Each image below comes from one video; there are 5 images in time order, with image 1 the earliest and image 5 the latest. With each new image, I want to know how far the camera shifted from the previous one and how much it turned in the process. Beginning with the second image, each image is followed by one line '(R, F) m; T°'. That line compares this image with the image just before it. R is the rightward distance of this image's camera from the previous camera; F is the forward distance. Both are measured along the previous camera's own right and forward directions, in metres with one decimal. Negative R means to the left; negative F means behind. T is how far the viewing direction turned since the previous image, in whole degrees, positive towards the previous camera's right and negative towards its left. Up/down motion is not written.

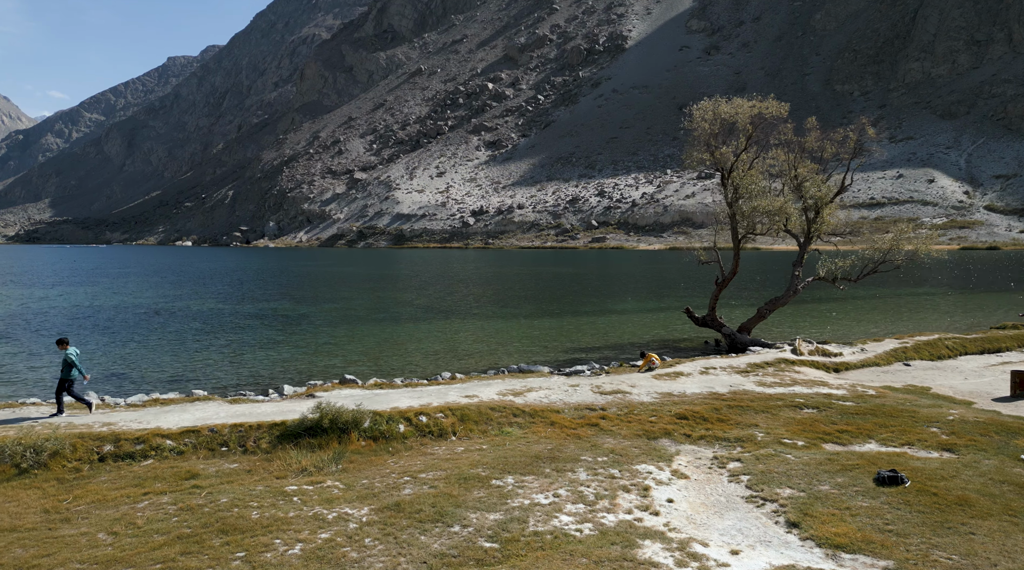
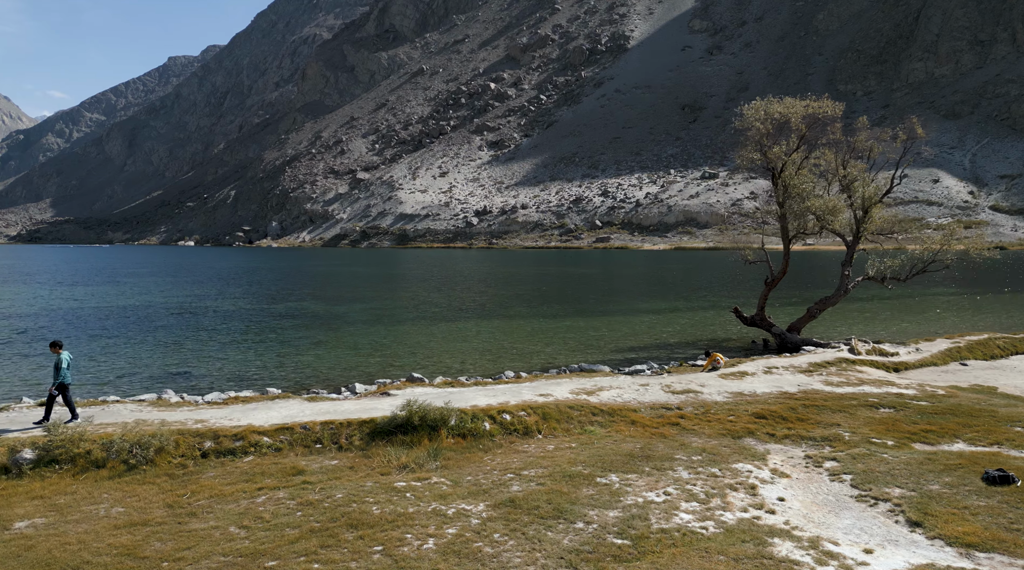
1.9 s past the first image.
(-1.8, -0.1) m; -2°
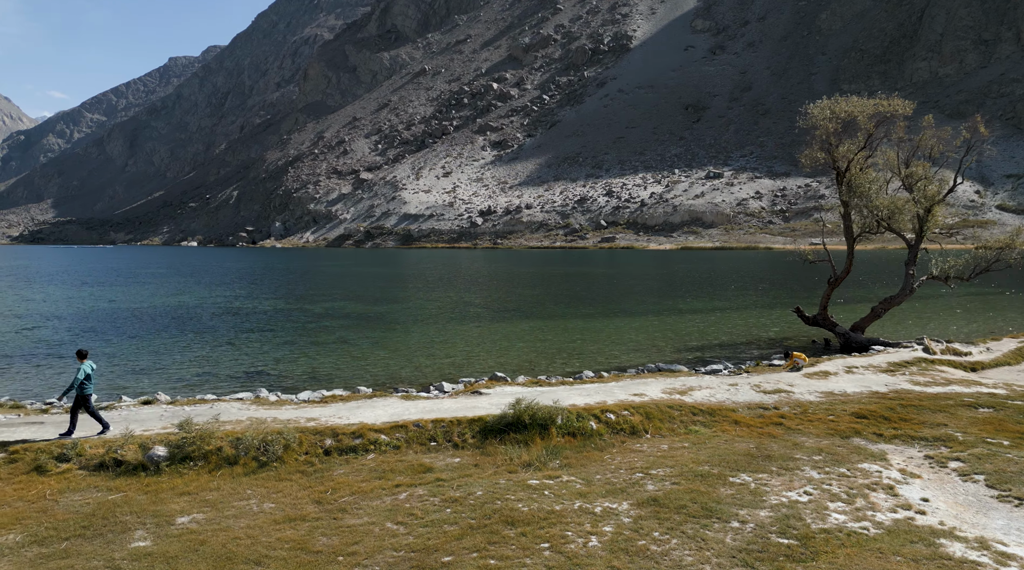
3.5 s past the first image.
(-2.3, -0.1) m; -2°
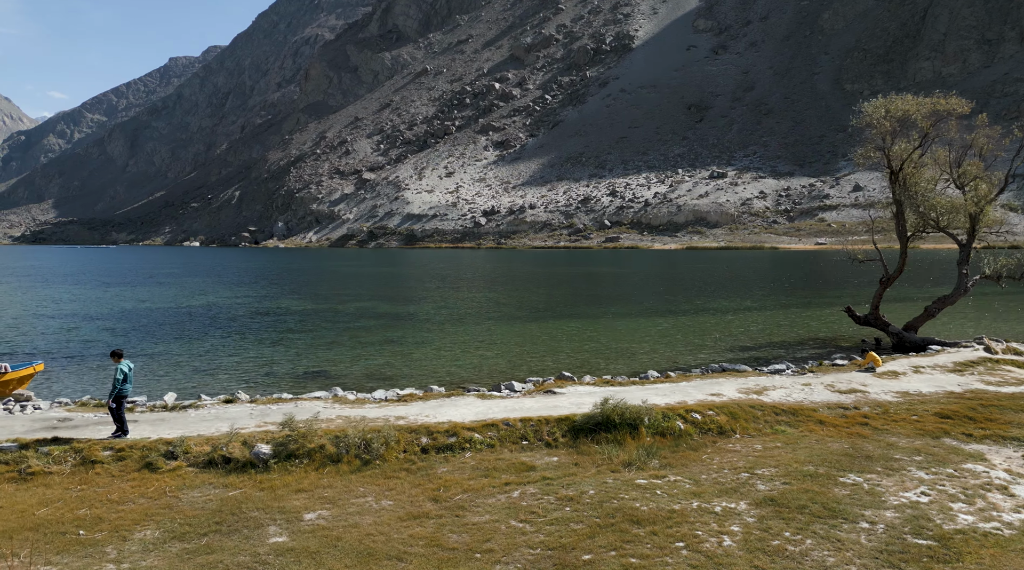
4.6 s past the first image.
(-1.9, -0.1) m; -2°
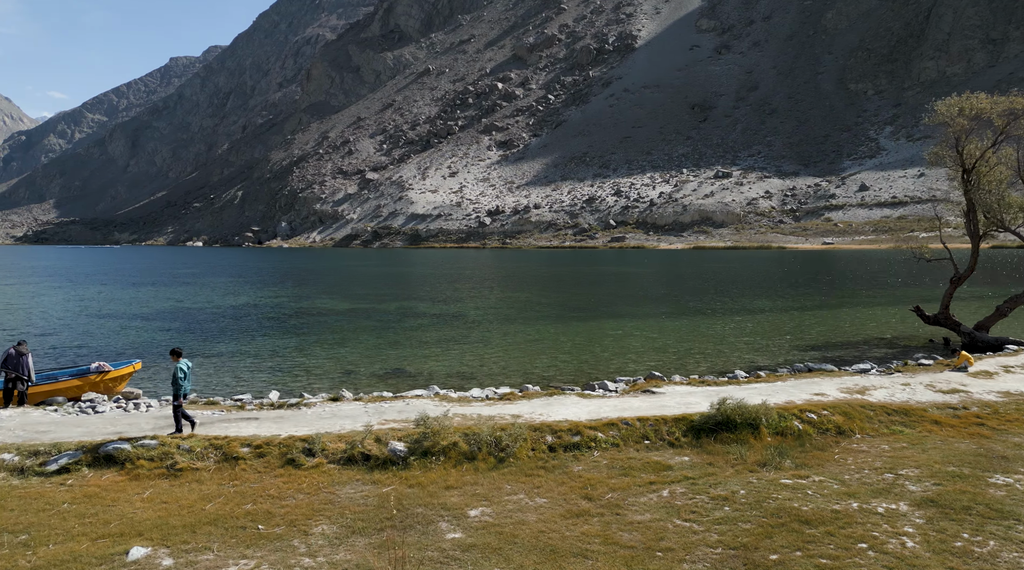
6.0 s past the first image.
(-2.5, -0.1) m; -2°
